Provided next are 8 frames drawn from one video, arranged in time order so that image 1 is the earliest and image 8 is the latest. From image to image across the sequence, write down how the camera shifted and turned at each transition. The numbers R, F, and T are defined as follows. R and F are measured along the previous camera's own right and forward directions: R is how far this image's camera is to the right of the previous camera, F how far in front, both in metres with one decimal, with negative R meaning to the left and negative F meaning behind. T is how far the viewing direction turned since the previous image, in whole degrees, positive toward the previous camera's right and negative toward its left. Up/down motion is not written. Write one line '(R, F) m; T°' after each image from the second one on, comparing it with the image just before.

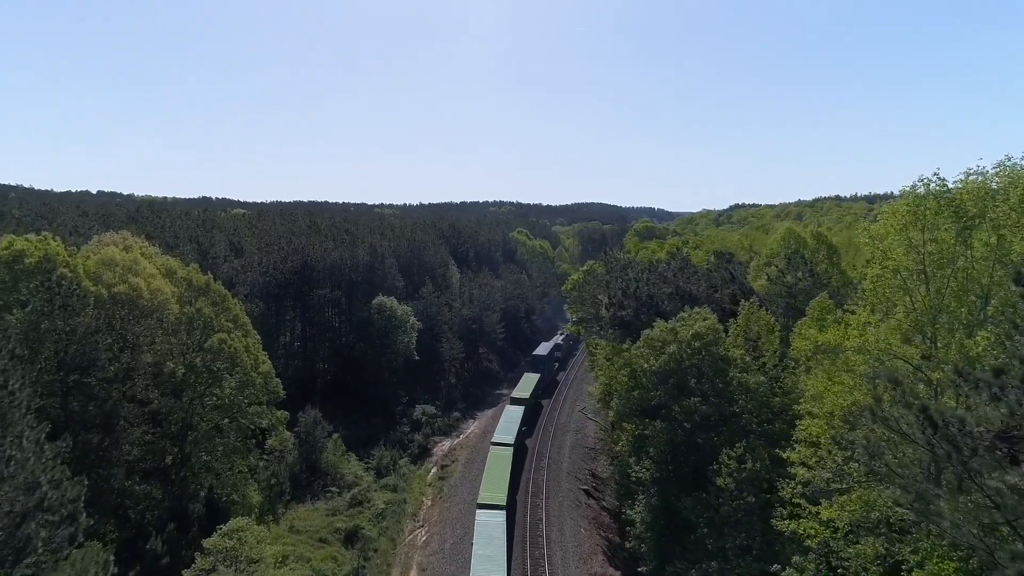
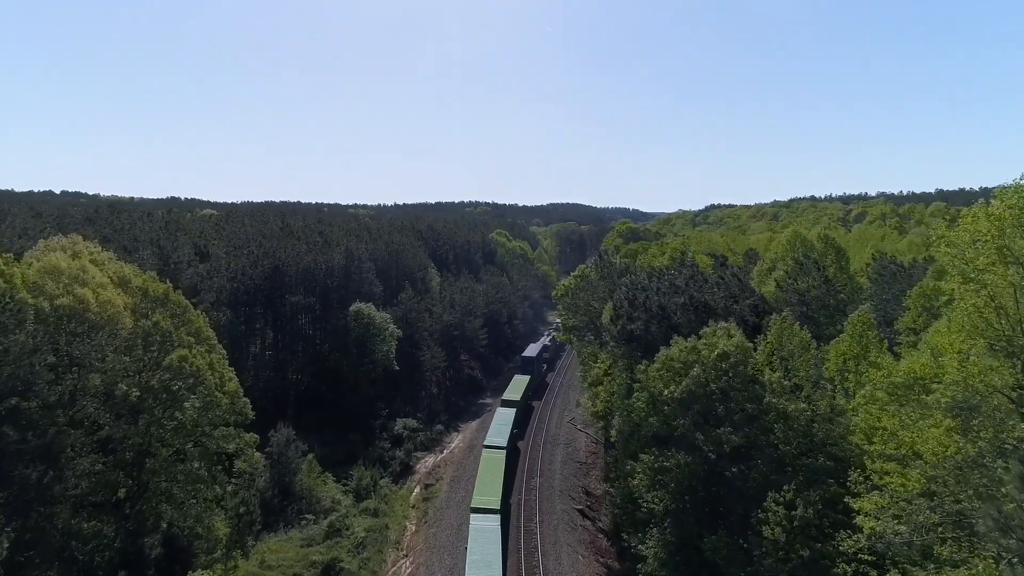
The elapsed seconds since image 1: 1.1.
(-1.1, +2.9) m; +3°
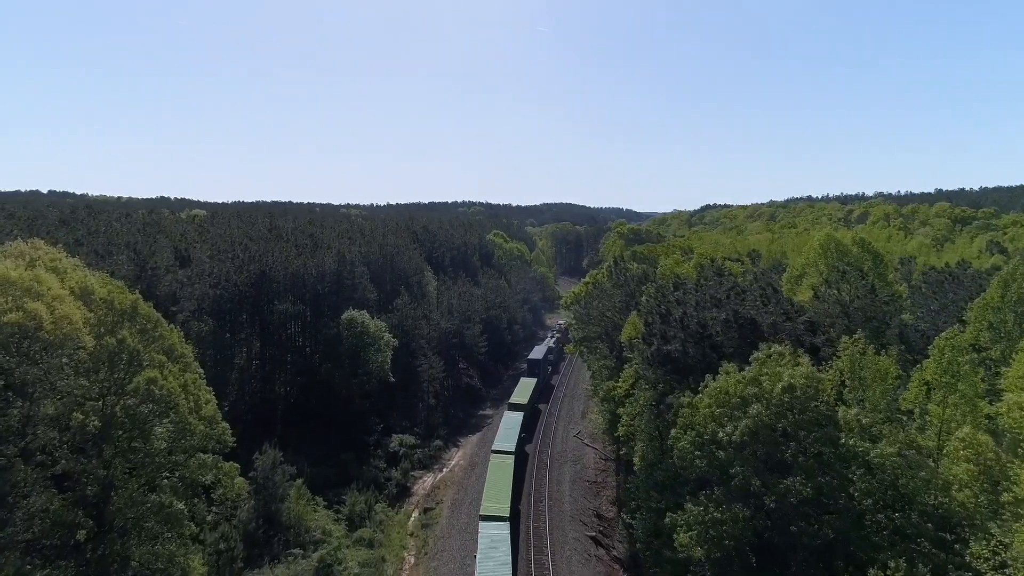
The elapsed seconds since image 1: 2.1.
(-1.0, +3.5) m; +1°
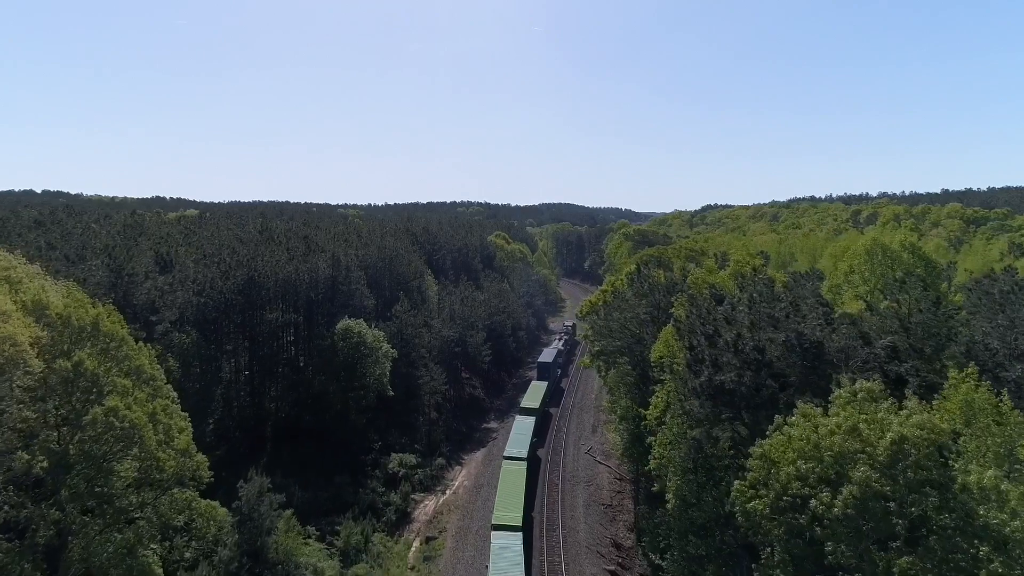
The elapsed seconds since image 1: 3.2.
(-0.9, +3.7) m; 0°
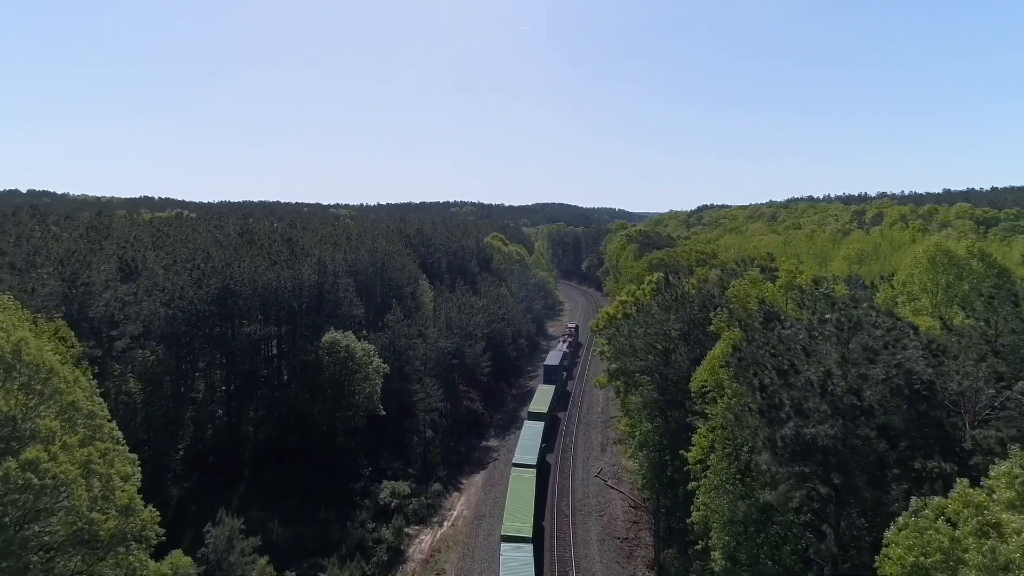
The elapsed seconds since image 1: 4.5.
(-0.9, +4.6) m; +1°
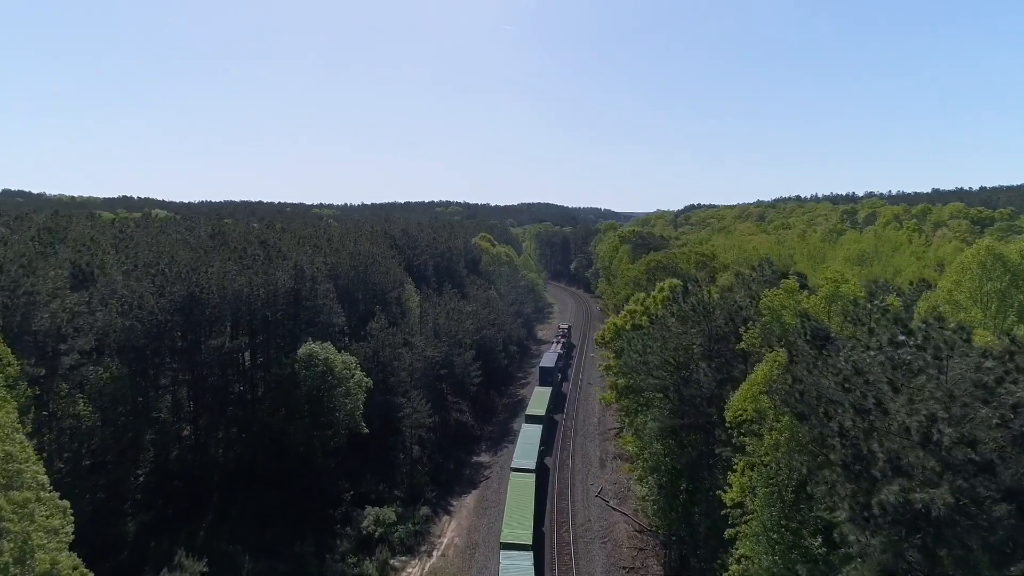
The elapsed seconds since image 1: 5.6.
(-0.6, +3.6) m; +1°
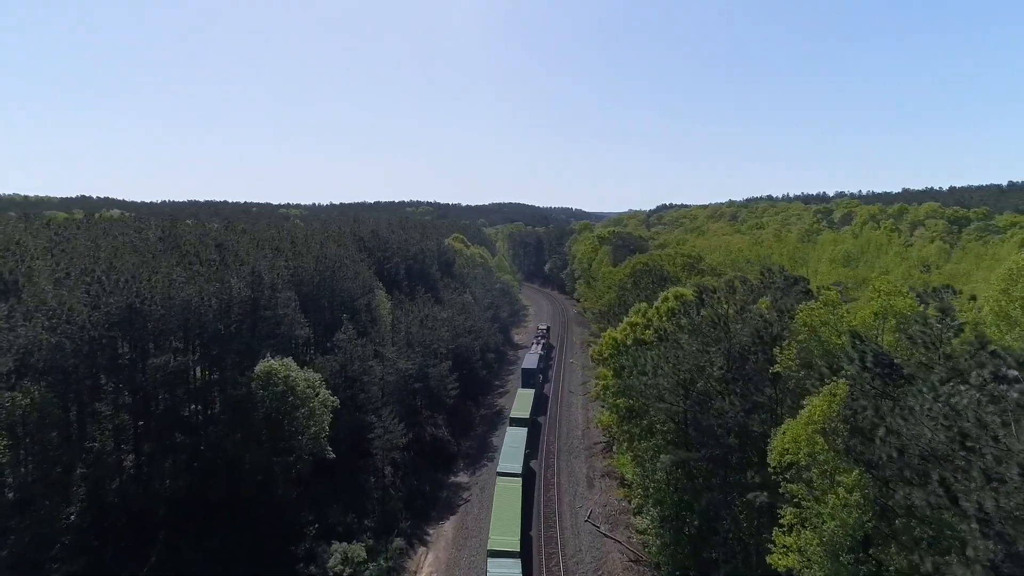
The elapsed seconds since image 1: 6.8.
(-0.7, +3.8) m; +3°
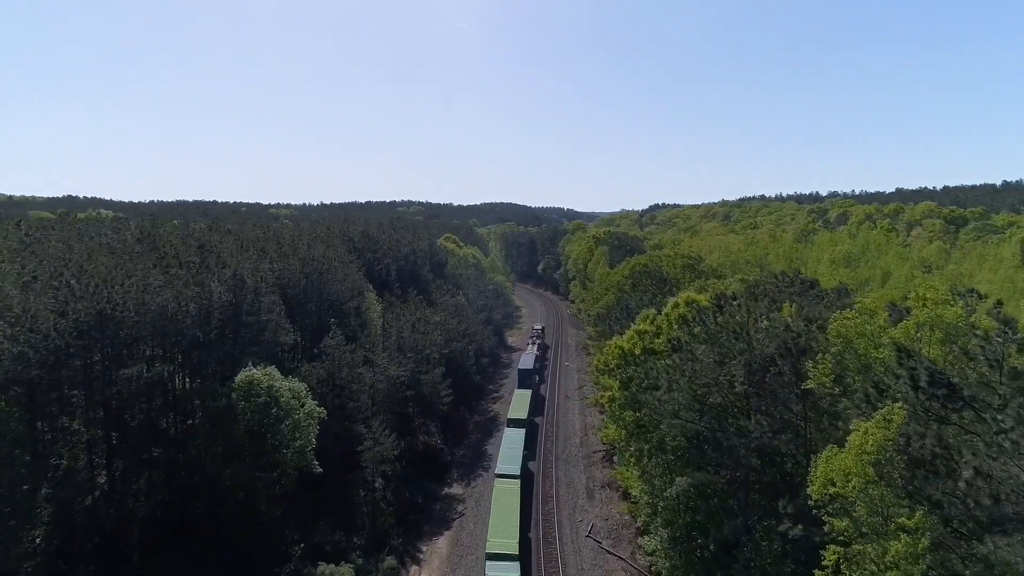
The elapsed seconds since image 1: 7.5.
(-0.4, +2.0) m; +1°
